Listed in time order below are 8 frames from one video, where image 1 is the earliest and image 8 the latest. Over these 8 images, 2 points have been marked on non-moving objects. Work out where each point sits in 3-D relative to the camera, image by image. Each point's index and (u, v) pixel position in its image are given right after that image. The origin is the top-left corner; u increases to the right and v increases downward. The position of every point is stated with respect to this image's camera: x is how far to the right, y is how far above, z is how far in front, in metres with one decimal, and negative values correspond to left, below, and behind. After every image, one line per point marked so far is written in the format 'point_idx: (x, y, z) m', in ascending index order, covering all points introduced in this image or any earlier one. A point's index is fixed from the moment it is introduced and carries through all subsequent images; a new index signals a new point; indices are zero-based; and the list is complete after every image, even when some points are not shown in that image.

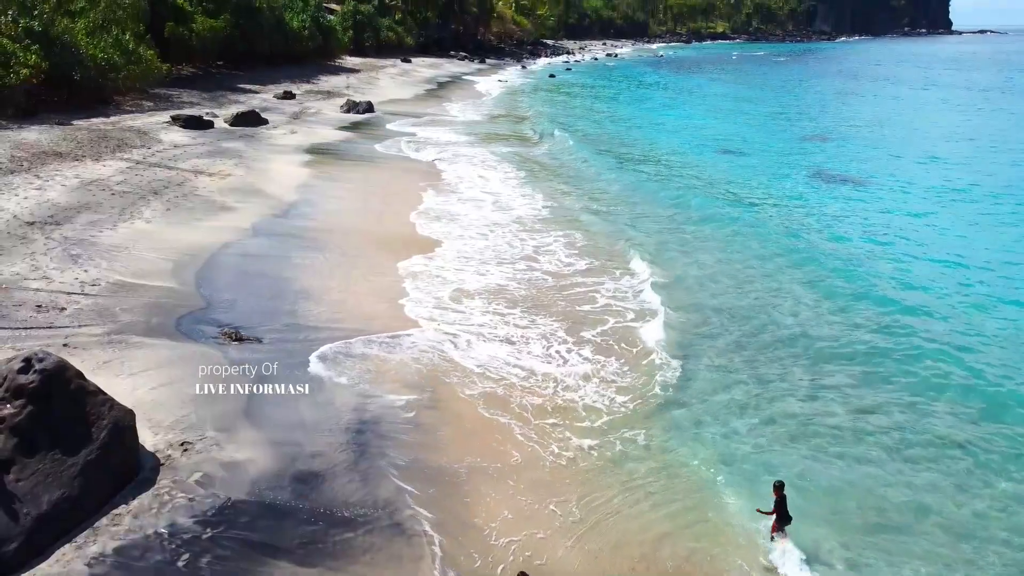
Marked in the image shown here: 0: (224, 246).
0: (-4.1, +0.6, +11.7) m
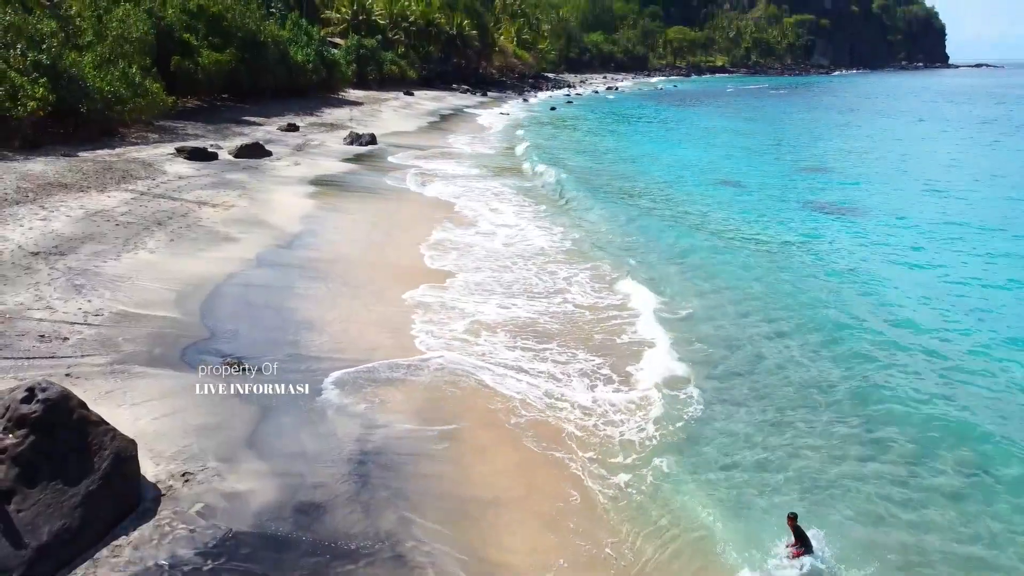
0: (-4.0, +0.1, +11.8) m
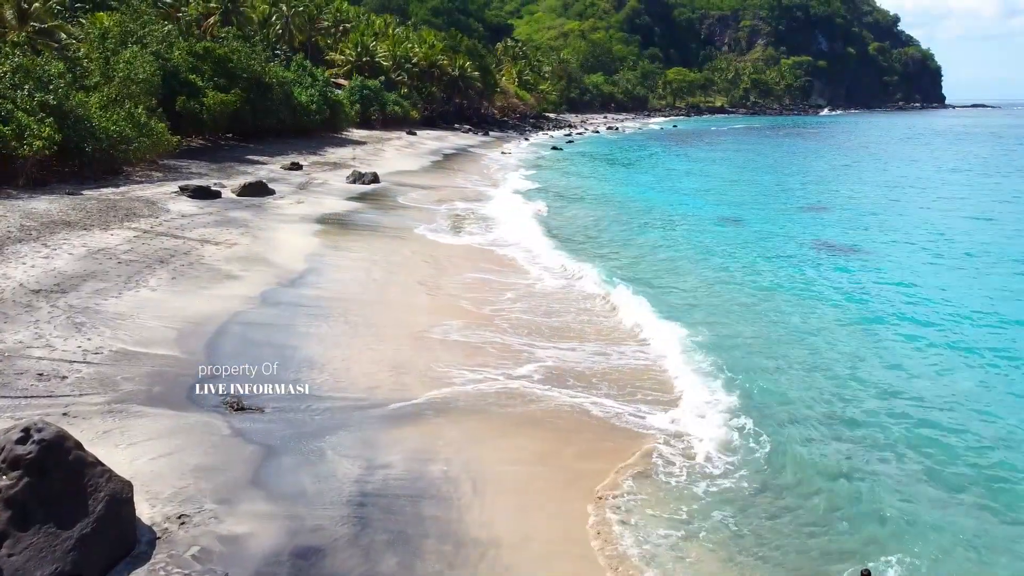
0: (-4.0, -0.4, +11.7) m
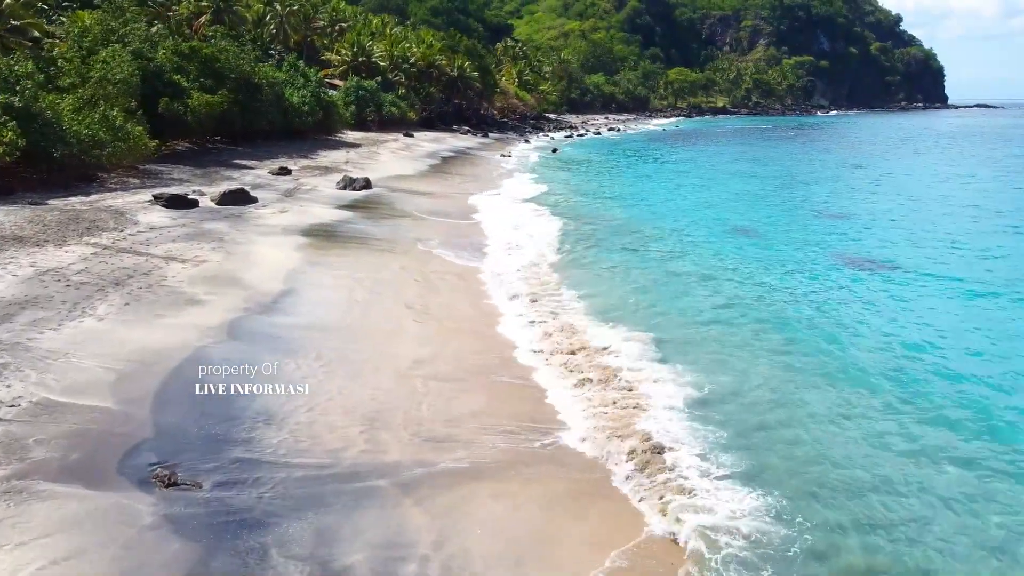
0: (-4.0, -0.8, +10.2) m
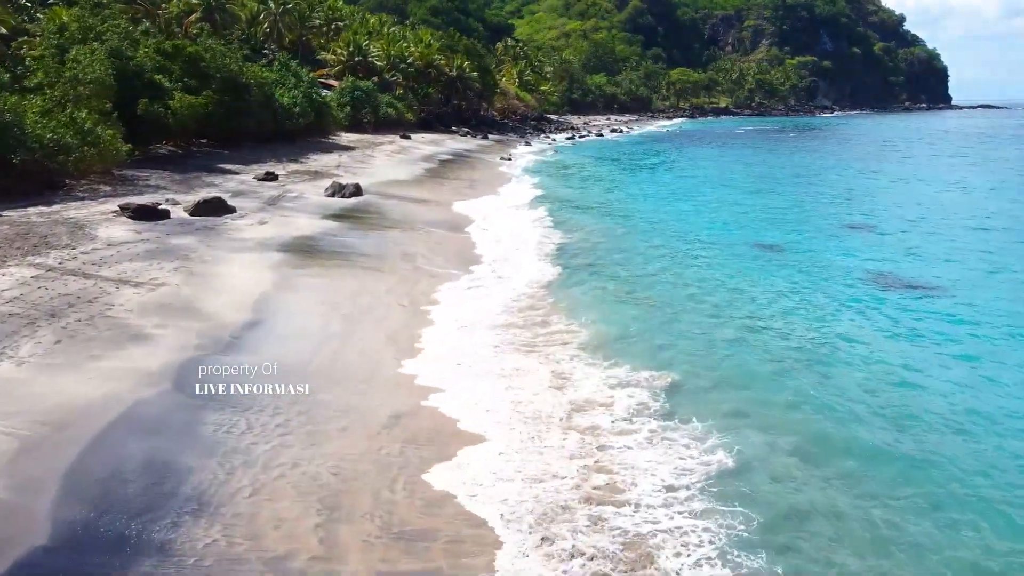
0: (-4.1, -1.3, +8.4) m
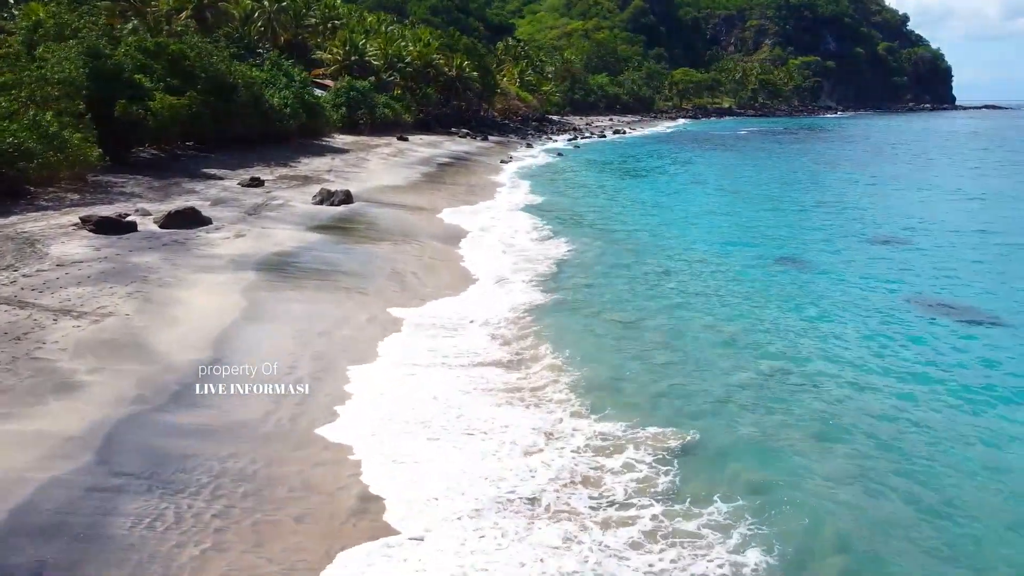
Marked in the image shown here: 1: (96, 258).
0: (-4.1, -1.7, +6.7) m
1: (-7.6, +0.5, +14.7) m
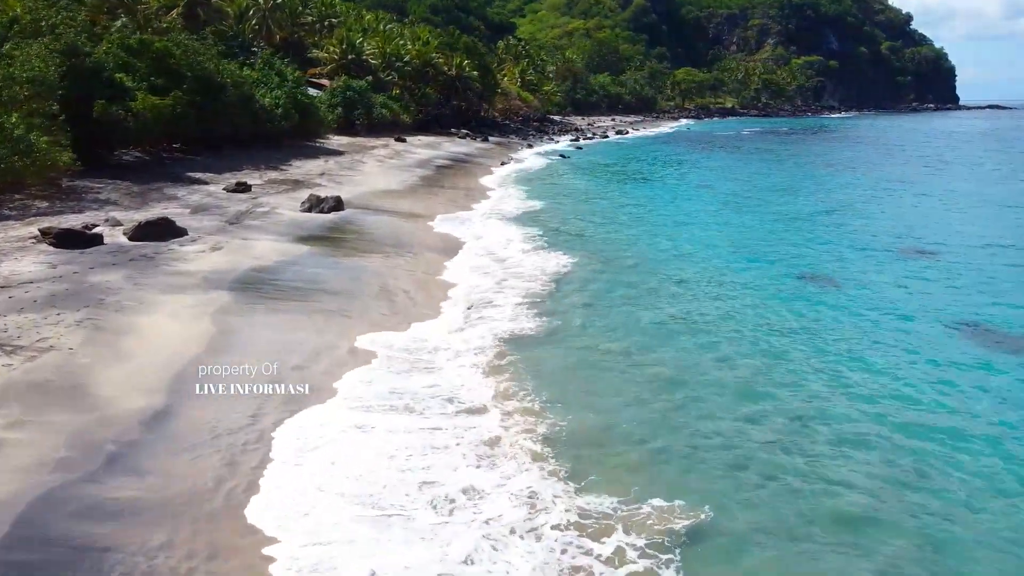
0: (-4.0, -2.1, +5.2) m
1: (-7.6, +0.2, +13.2) m
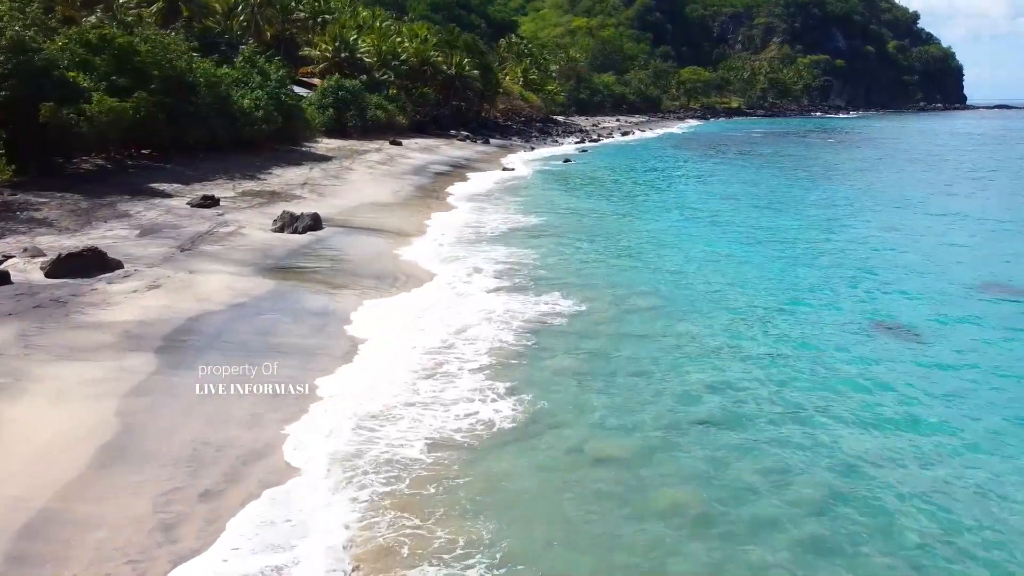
0: (-4.0, -2.9, +2.0) m
1: (-7.5, -0.7, +10.0) m
